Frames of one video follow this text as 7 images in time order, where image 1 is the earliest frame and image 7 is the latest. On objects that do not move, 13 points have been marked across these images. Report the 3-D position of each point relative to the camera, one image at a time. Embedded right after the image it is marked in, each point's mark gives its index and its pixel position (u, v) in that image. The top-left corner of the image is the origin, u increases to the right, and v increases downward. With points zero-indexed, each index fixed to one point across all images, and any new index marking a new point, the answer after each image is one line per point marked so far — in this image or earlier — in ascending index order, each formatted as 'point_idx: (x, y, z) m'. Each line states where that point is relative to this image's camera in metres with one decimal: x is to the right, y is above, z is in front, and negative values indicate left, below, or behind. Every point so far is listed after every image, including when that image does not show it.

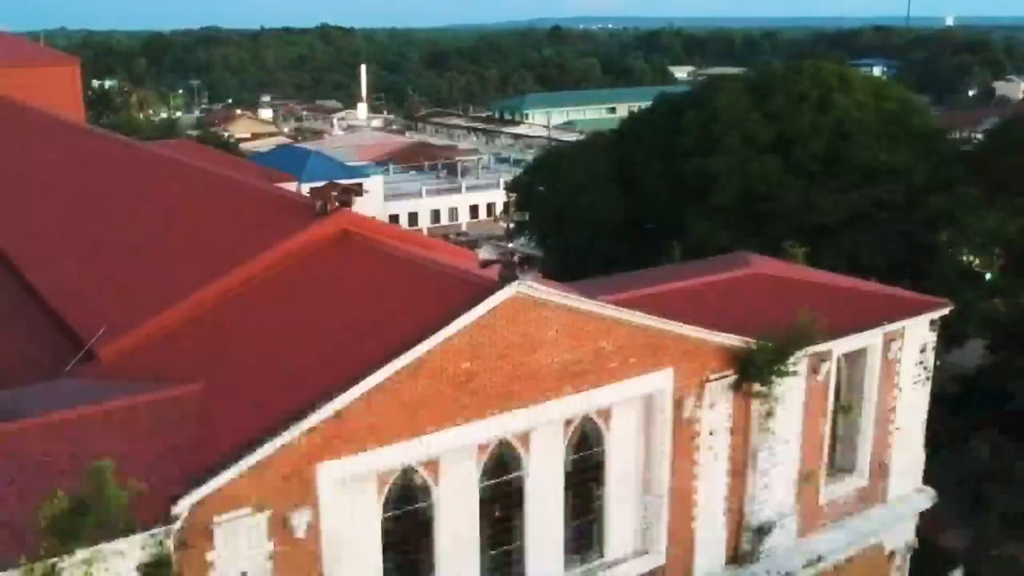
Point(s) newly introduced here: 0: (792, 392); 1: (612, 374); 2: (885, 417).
0: (+2.2, -0.8, +7.9) m
1: (+0.7, -0.6, +6.9) m
2: (+3.3, -1.1, +8.8) m
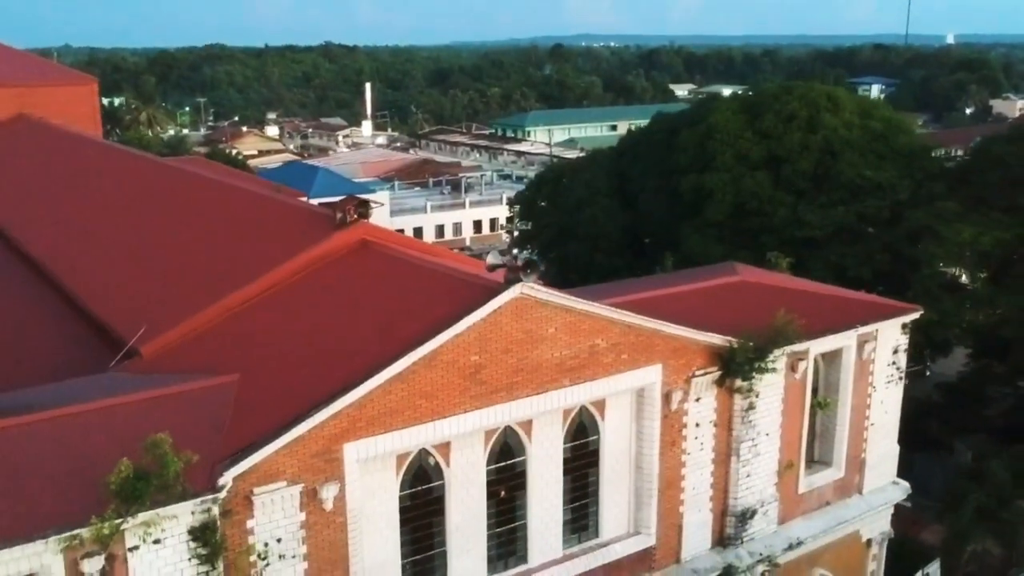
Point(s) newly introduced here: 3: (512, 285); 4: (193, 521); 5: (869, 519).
0: (+2.2, -0.8, +8.6) m
1: (+0.7, -0.6, +7.6) m
2: (+3.3, -1.2, +9.5) m
3: (0.0, 0.0, +7.0) m
4: (-1.8, -1.3, +5.8) m
5: (+3.5, -2.3, +9.9) m
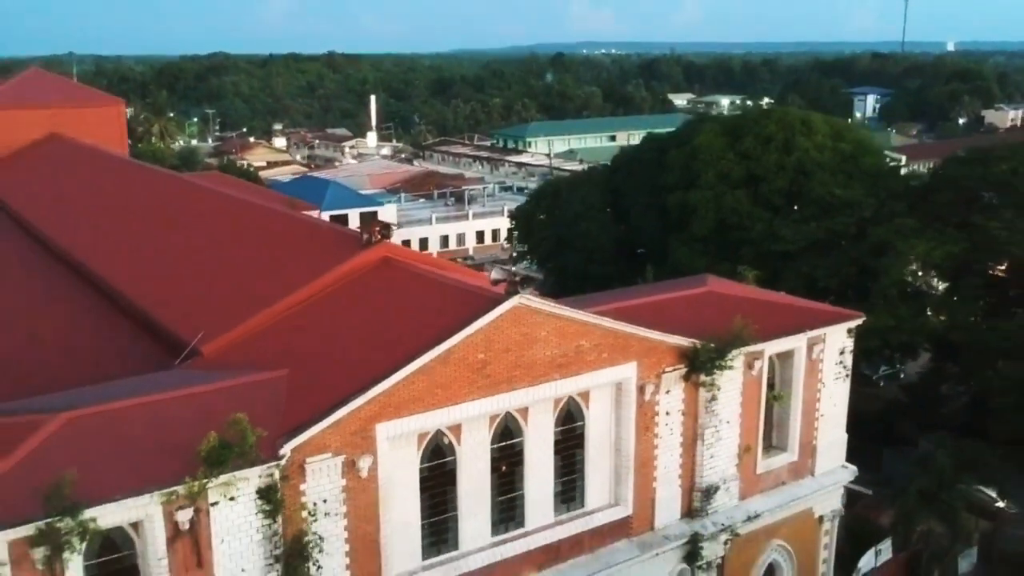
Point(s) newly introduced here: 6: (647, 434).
0: (+2.2, -0.9, +10.2) m
1: (+0.7, -0.7, +9.2) m
2: (+3.3, -1.3, +11.1) m
3: (0.0, -0.1, +8.5) m
4: (-1.8, -1.4, +7.4) m
5: (+3.5, -2.4, +11.5) m
6: (+1.3, -1.4, +9.7) m
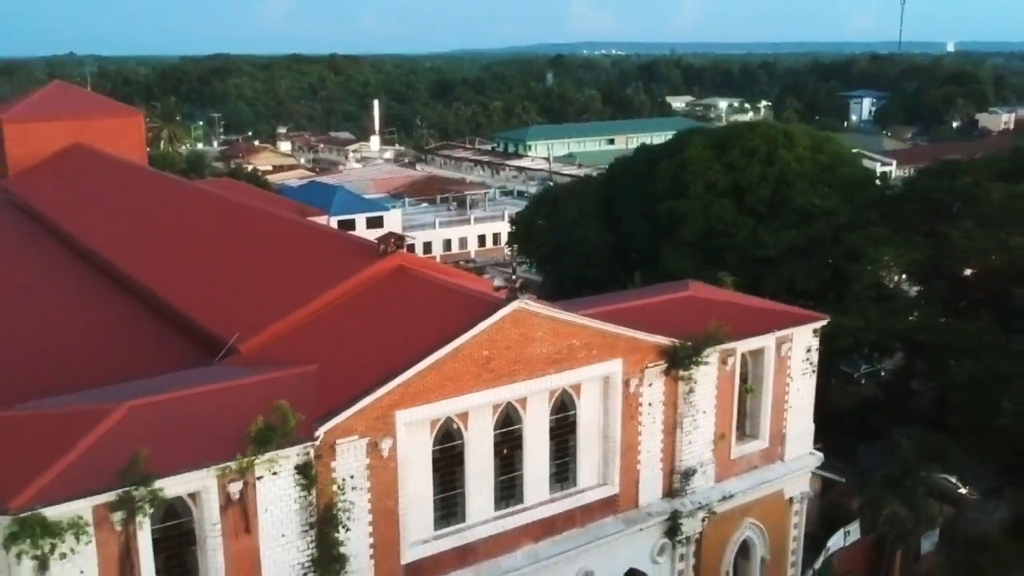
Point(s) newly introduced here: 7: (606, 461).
0: (+2.2, -1.0, +11.5) m
1: (+0.7, -0.7, +10.5) m
2: (+3.3, -1.3, +12.4) m
3: (0.0, -0.1, +9.8) m
4: (-1.8, -1.5, +8.7) m
5: (+3.5, -2.4, +12.8) m
6: (+1.3, -1.5, +11.0) m
7: (+1.0, -1.9, +11.0) m
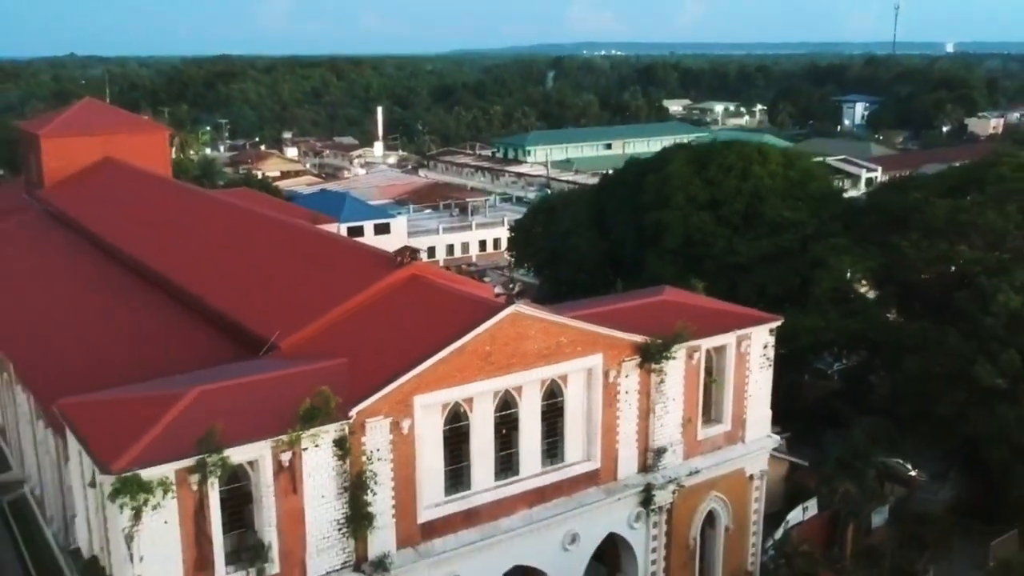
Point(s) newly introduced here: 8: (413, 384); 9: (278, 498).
0: (+2.2, -1.1, +13.5) m
1: (+0.7, -0.8, +12.5) m
2: (+3.3, -1.4, +14.4) m
3: (0.0, -0.2, +11.8) m
4: (-1.9, -1.5, +10.7) m
5: (+3.5, -2.5, +14.8) m
6: (+1.3, -1.5, +13.0) m
7: (+1.0, -2.0, +13.0) m
8: (-1.1, -1.1, +11.2) m
9: (-2.4, -2.2, +10.6) m
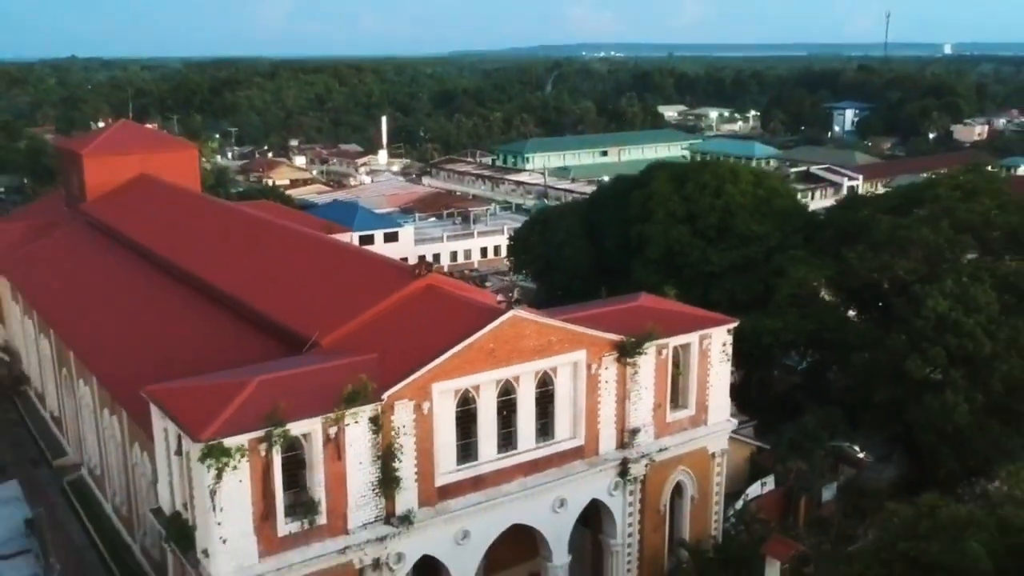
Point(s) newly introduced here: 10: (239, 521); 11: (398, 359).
0: (+2.2, -1.2, +16.2) m
1: (+0.7, -0.9, +15.2) m
2: (+3.2, -1.5, +17.1) m
3: (0.0, -0.3, +14.6) m
4: (-1.9, -1.7, +13.4) m
5: (+3.5, -2.6, +17.5) m
6: (+1.3, -1.7, +15.8) m
7: (+1.0, -2.1, +15.8) m
8: (-1.1, -1.2, +14.0) m
9: (-2.4, -2.3, +13.3) m
10: (-3.4, -2.9, +12.7) m
11: (-1.6, -1.0, +14.3) m
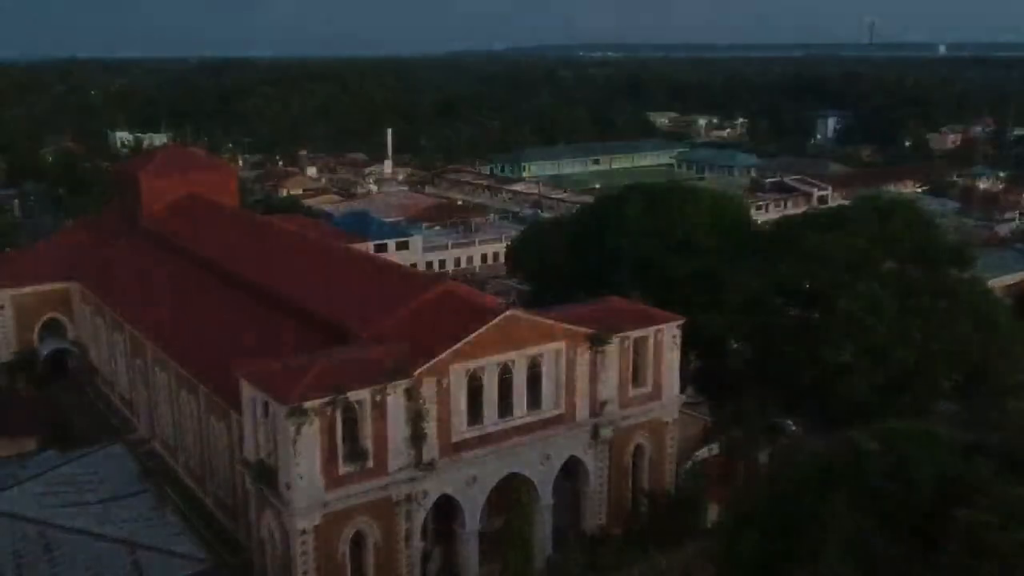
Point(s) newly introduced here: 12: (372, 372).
0: (+2.1, -1.3, +21.1) m
1: (+0.6, -1.0, +20.1) m
2: (+3.2, -1.6, +22.0) m
3: (-0.1, -0.4, +19.5) m
4: (-1.9, -1.8, +18.3) m
5: (+3.4, -2.7, +22.4) m
6: (+1.2, -1.8, +20.7) m
7: (+0.9, -2.2, +20.7) m
8: (-1.2, -1.3, +18.9) m
9: (-2.5, -2.4, +18.2) m
10: (-3.5, -3.0, +17.6) m
11: (-1.7, -1.1, +19.2) m
12: (-2.4, -1.5, +18.1) m
